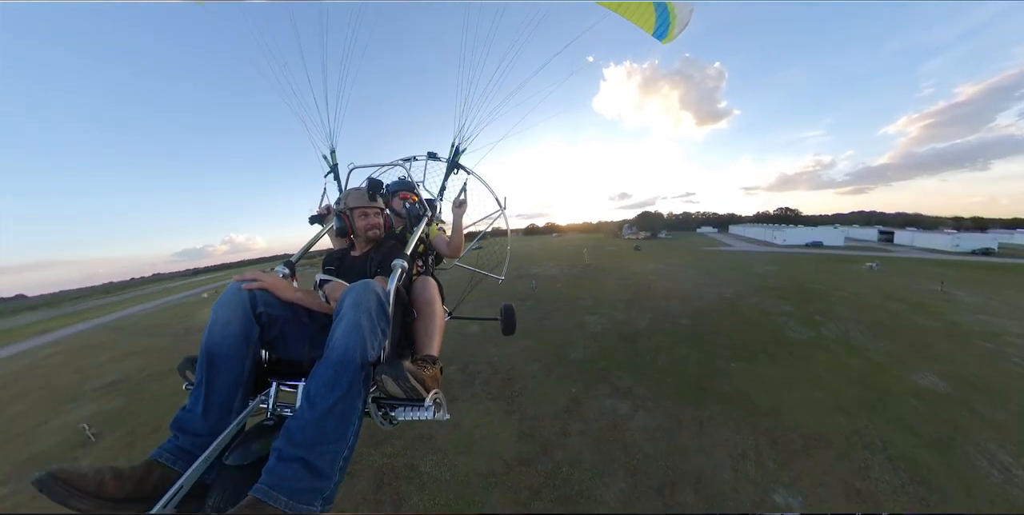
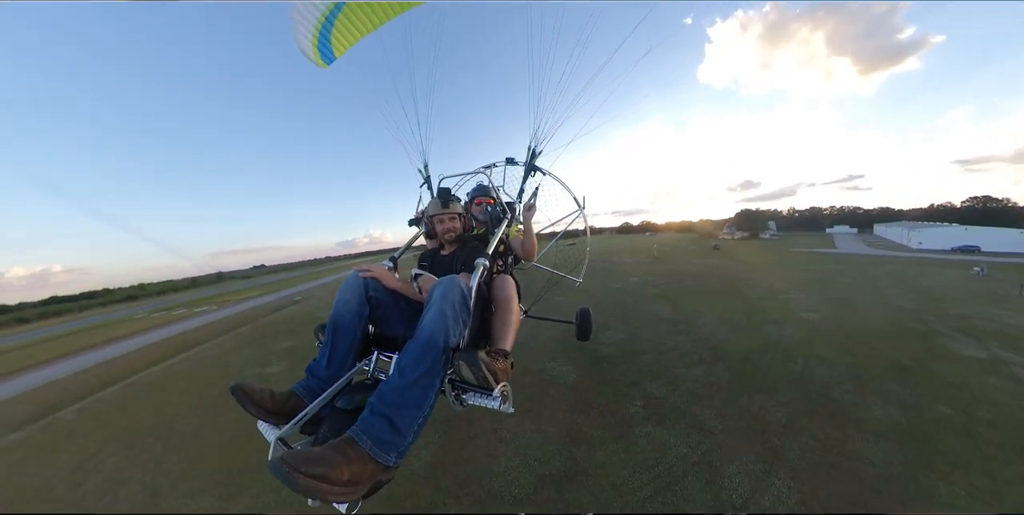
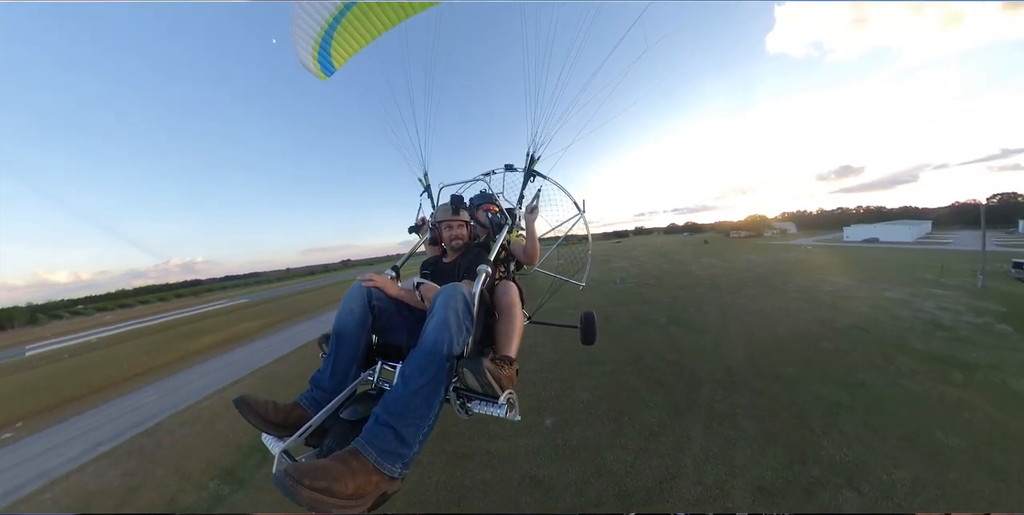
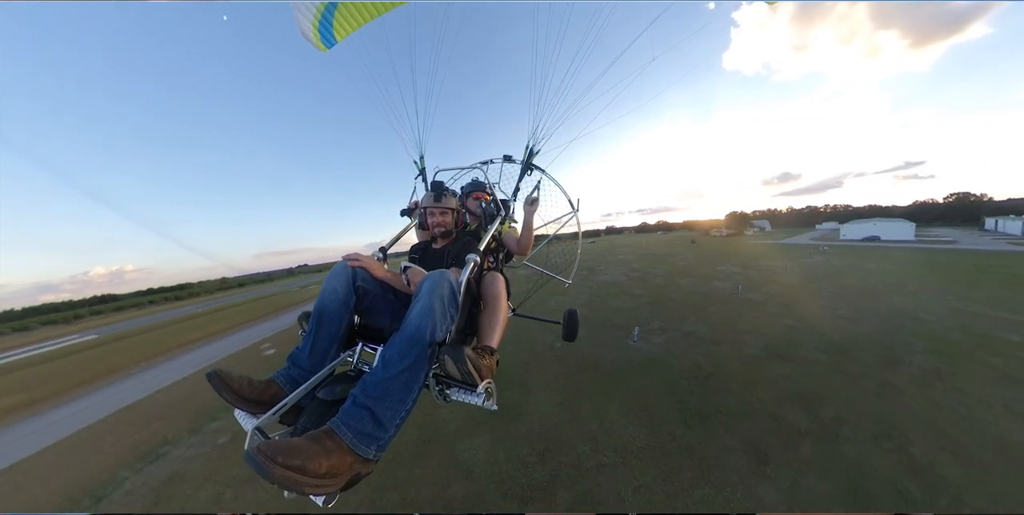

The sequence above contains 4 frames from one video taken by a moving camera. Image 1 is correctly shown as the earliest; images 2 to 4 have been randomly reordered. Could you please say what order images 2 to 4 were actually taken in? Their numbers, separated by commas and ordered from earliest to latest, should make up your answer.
2, 4, 3
